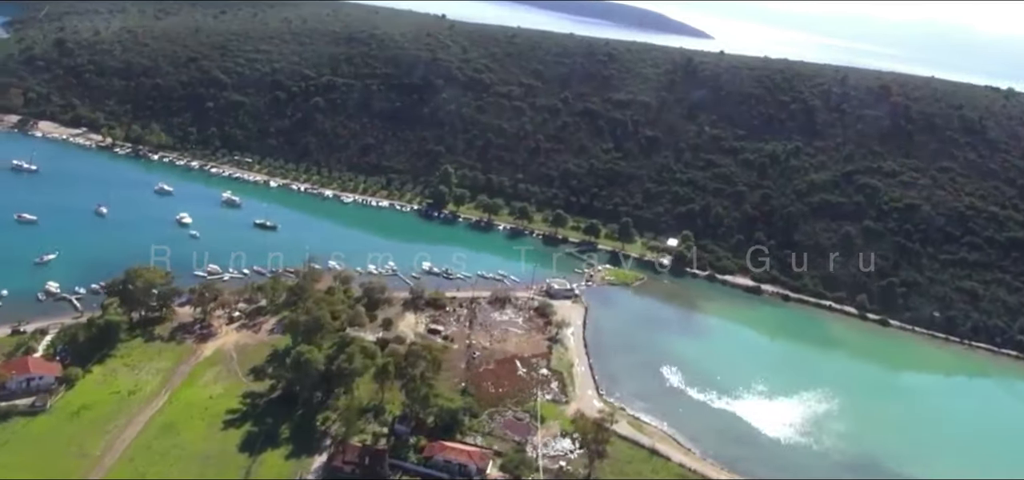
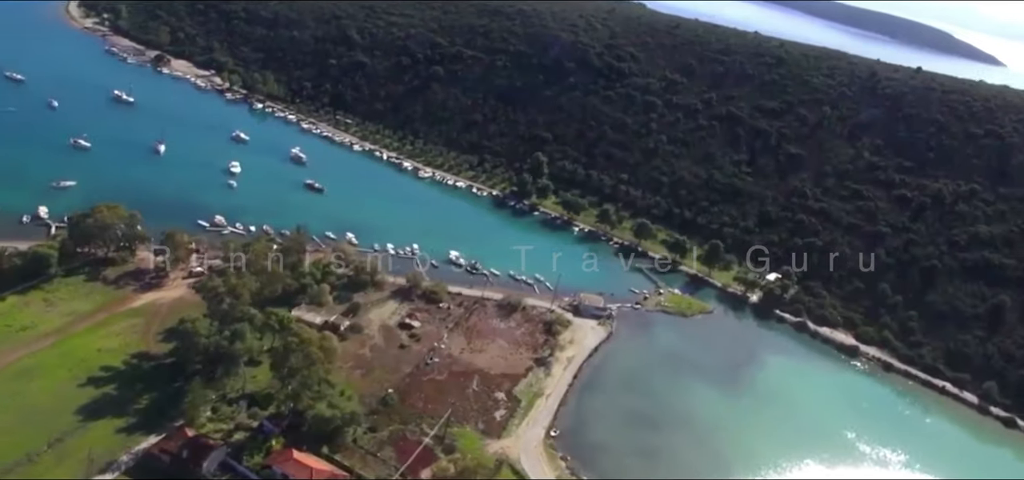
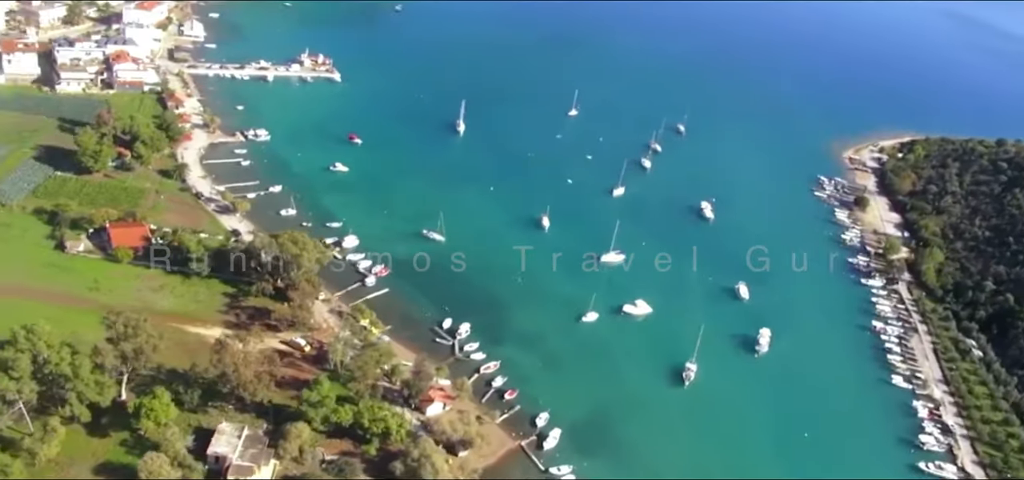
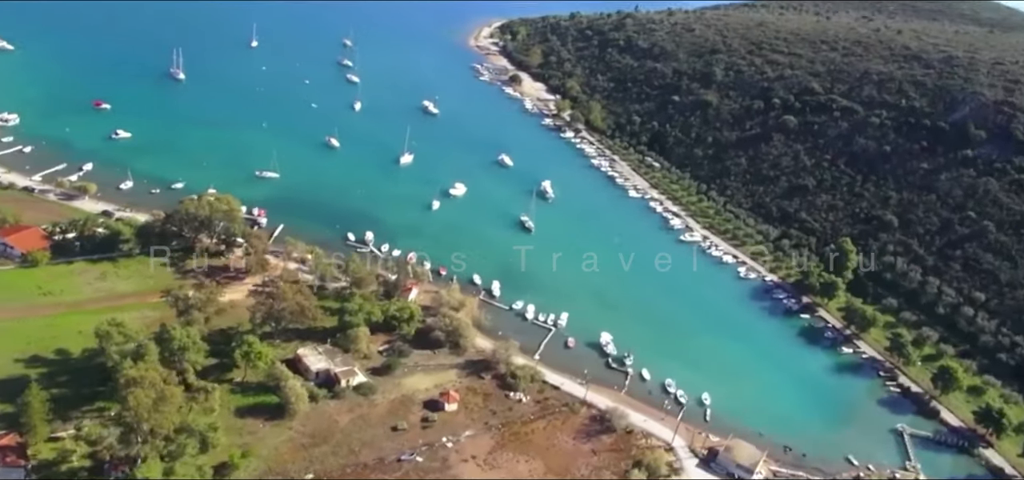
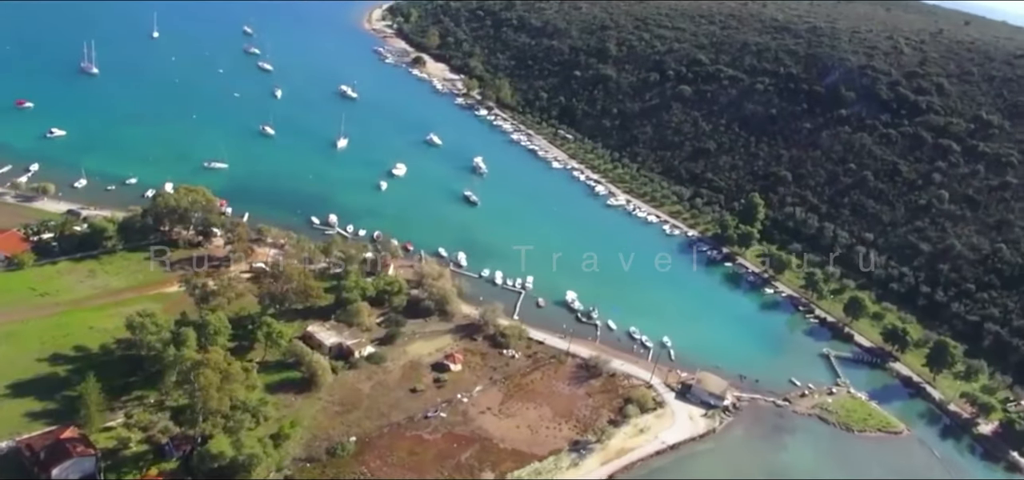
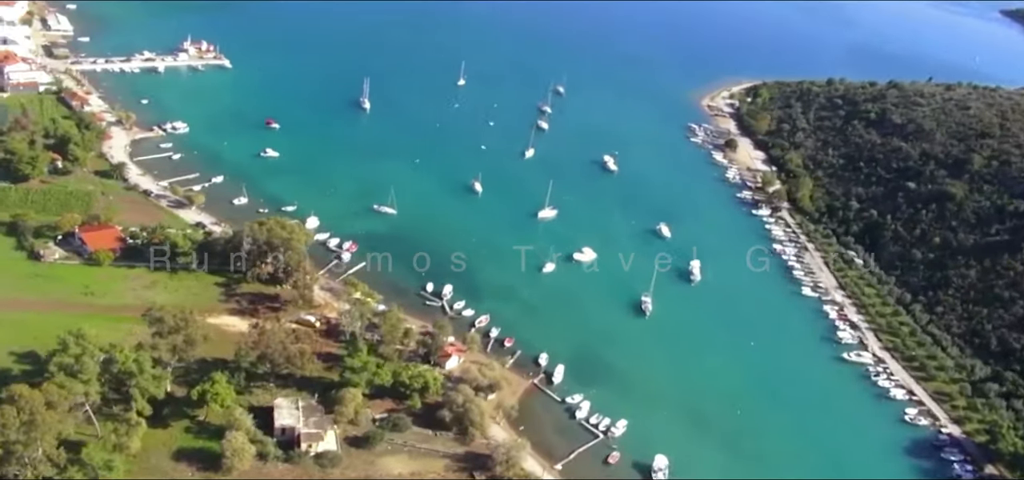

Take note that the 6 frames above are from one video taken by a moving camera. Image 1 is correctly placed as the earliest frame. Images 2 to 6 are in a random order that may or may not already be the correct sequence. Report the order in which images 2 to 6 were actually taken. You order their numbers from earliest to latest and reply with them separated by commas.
2, 5, 4, 6, 3
